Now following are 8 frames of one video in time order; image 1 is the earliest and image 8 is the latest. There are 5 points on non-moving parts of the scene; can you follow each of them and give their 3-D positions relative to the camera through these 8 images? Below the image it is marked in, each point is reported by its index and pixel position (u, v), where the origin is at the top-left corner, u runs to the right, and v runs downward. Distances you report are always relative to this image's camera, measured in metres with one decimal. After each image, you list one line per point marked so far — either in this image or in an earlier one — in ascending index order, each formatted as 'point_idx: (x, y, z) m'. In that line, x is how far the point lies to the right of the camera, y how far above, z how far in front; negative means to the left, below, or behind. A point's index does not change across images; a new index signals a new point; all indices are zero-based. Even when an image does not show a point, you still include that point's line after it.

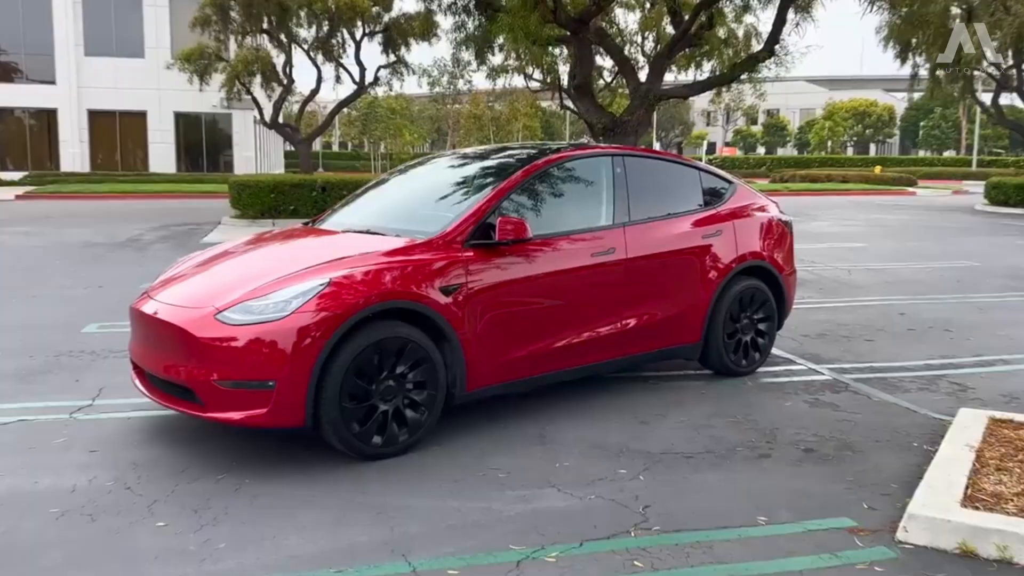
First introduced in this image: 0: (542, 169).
0: (+0.1, +0.7, +5.3) m
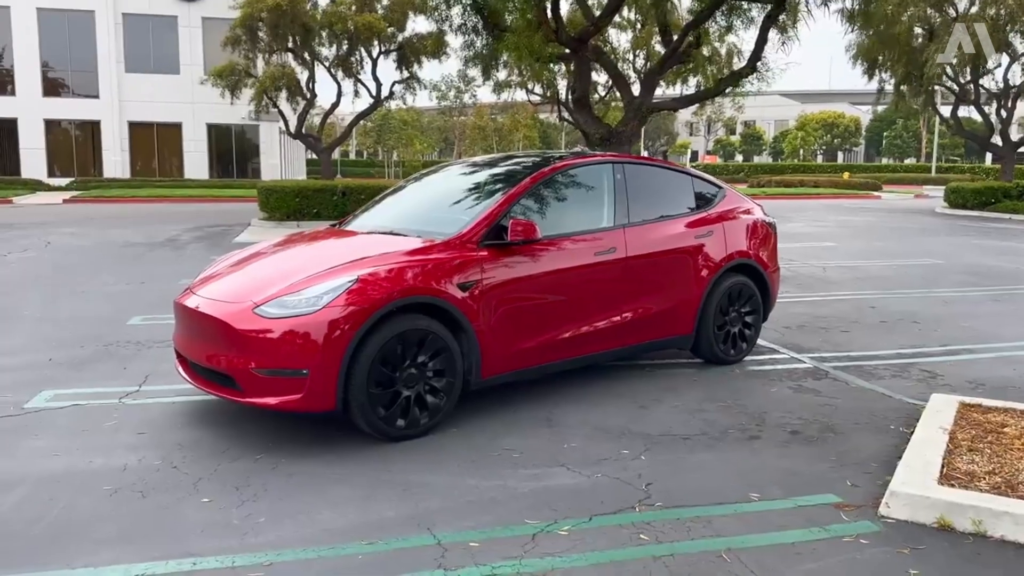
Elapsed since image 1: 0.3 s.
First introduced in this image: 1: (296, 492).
0: (+0.2, +0.7, +5.6) m
1: (-1.0, -0.9, +4.0) m
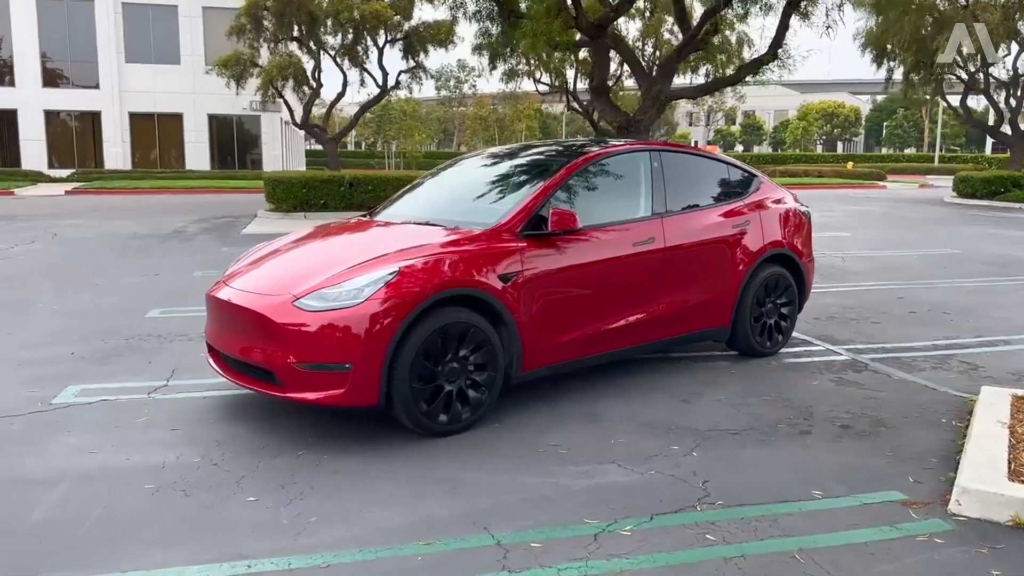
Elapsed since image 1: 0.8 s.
0: (+0.4, +0.8, +5.5) m
1: (-0.8, -0.9, +3.9) m
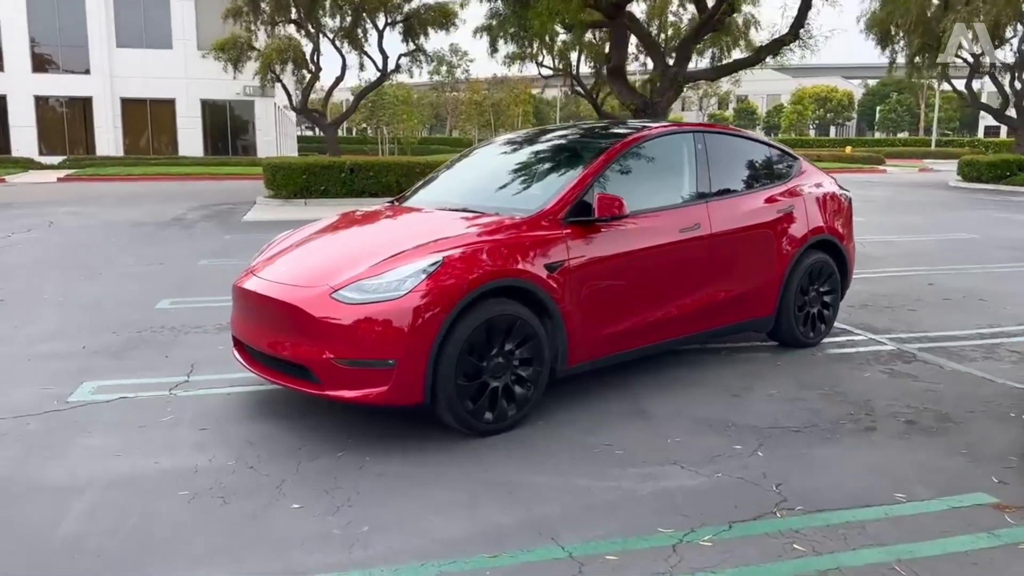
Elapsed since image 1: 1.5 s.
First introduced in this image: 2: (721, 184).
0: (+0.7, +0.9, +5.2) m
1: (-0.5, -0.9, +3.6) m
2: (+1.4, +0.7, +5.6) m
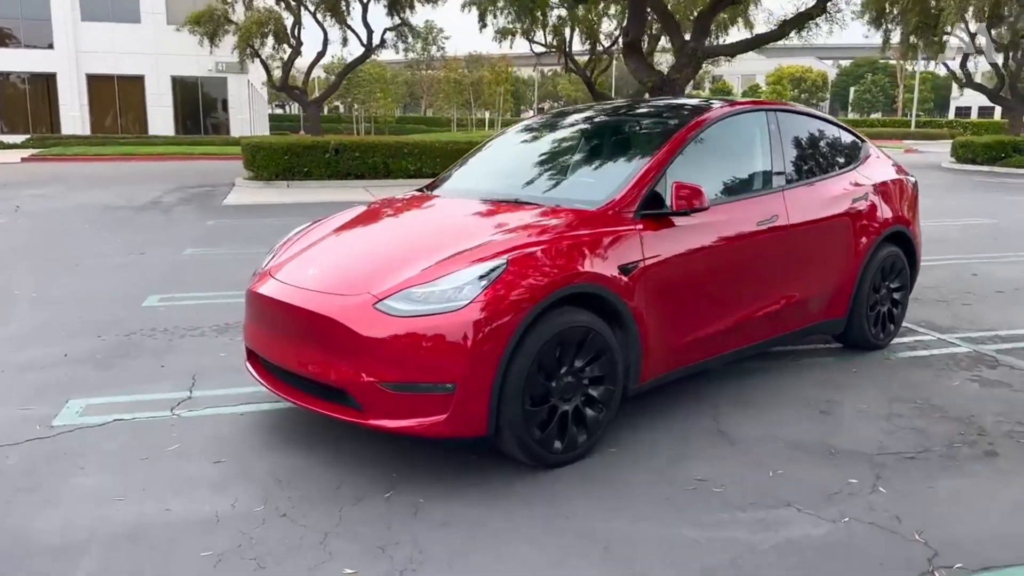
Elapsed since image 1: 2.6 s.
0: (+1.0, +0.8, +4.6) m
1: (-0.2, -0.9, +3.0) m
2: (+1.7, +0.7, +5.0) m
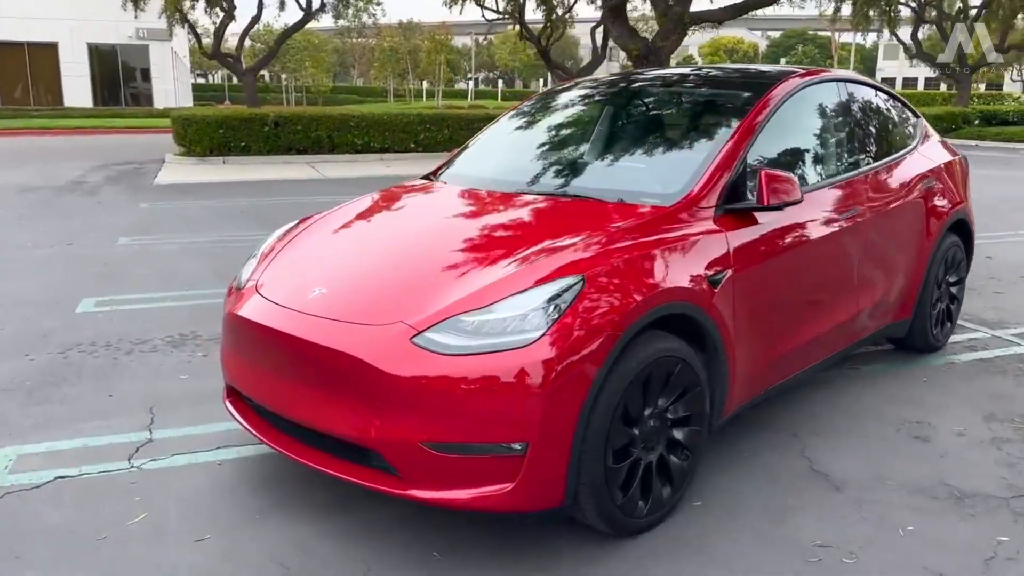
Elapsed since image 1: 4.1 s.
0: (+1.1, +0.8, +3.8) m
1: (+0.1, -1.0, +2.2) m
2: (+1.8, +0.7, +4.3) m
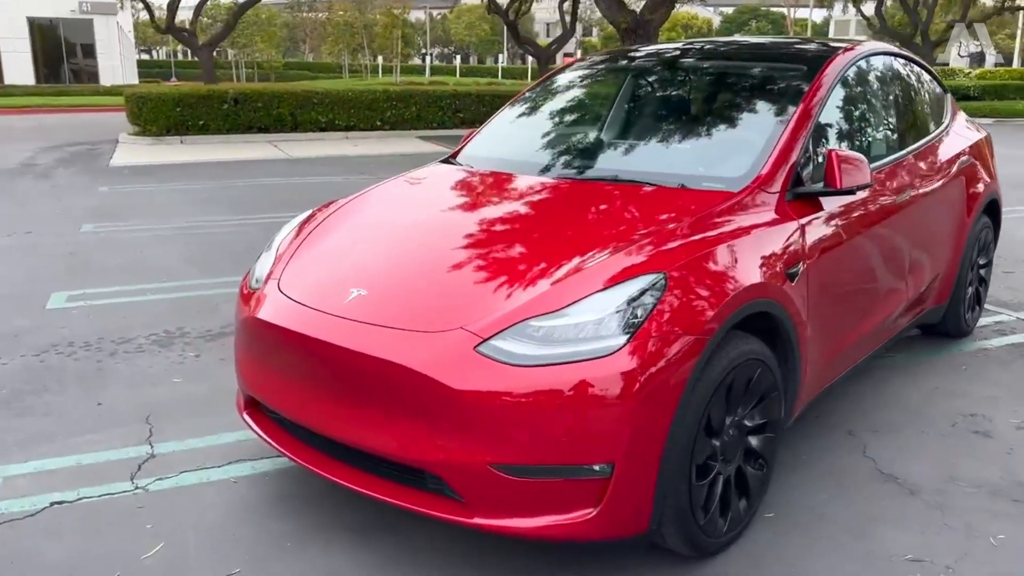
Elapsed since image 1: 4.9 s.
0: (+1.2, +0.9, +3.5) m
1: (+0.4, -1.0, +1.9) m
2: (+1.9, +0.8, +4.1) m
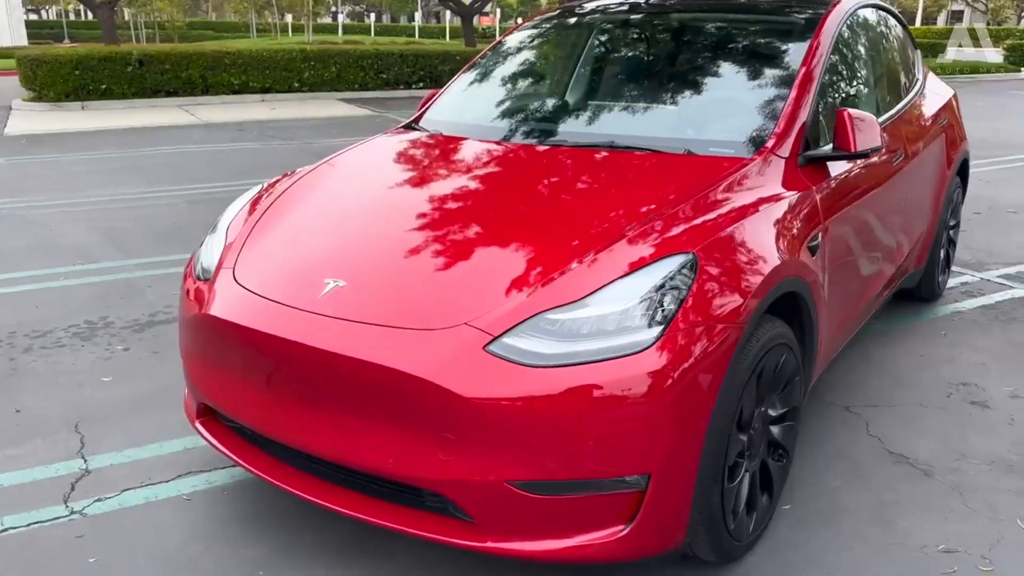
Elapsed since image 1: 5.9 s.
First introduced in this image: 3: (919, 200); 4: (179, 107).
0: (+1.1, +1.0, +3.3) m
1: (+0.5, -1.0, +1.7) m
2: (+1.7, +0.9, +3.9) m
3: (+1.9, +0.4, +4.0) m
4: (-5.9, +3.2, +15.2) m
